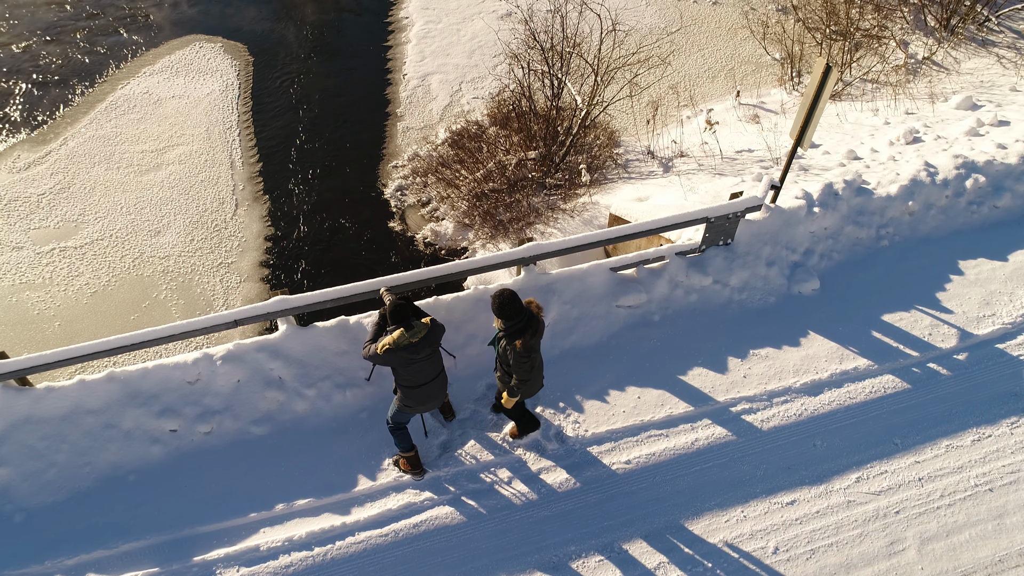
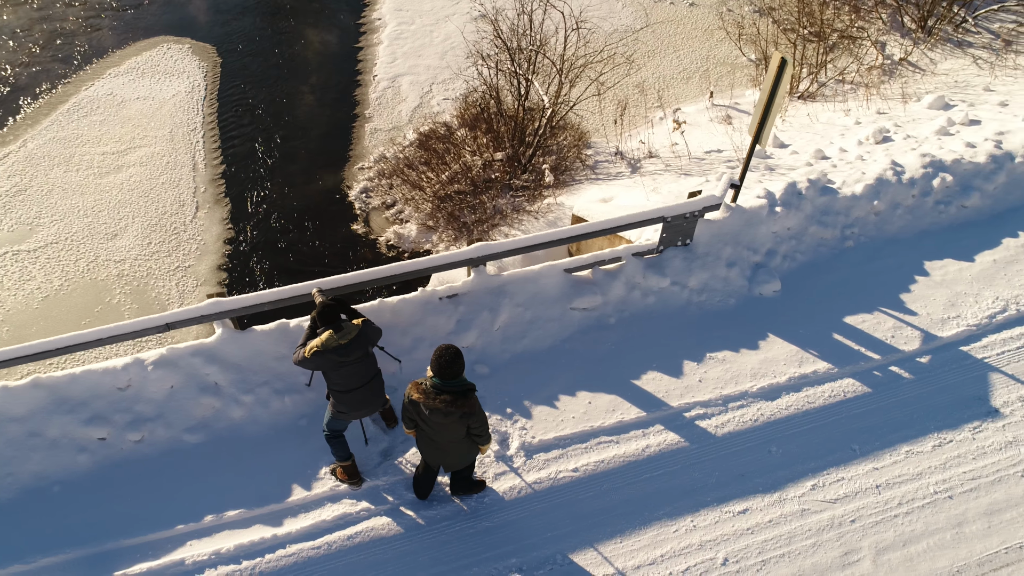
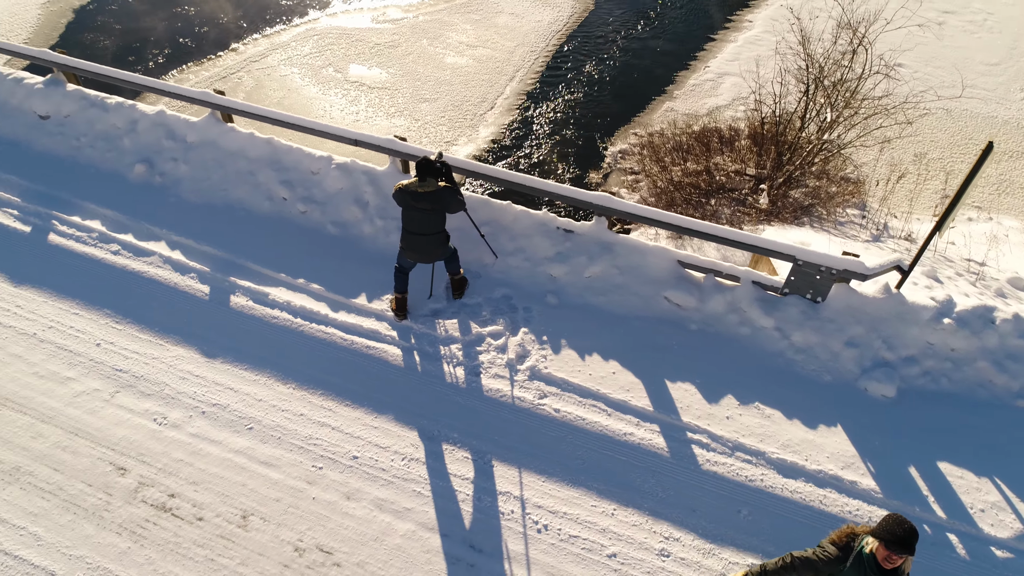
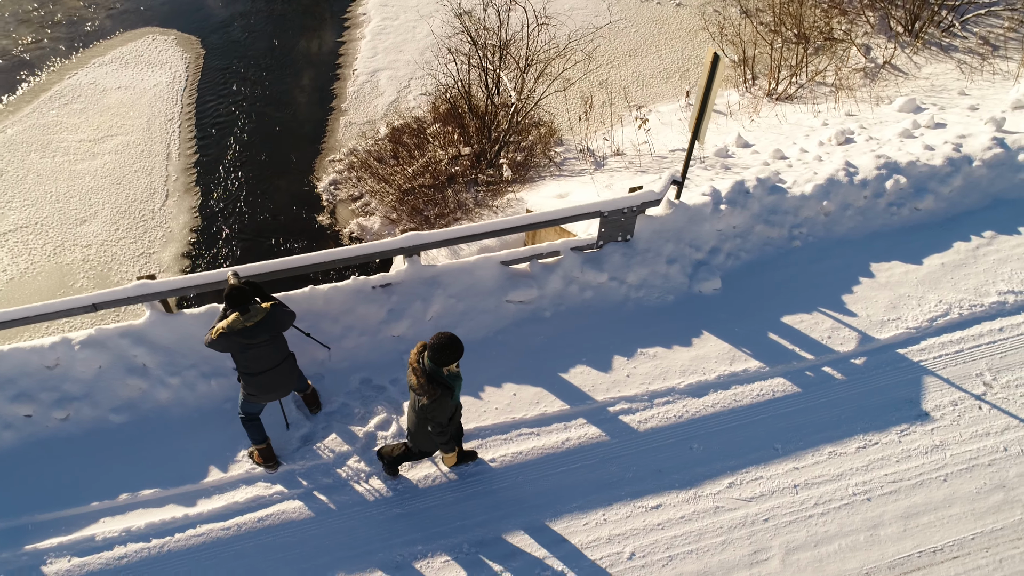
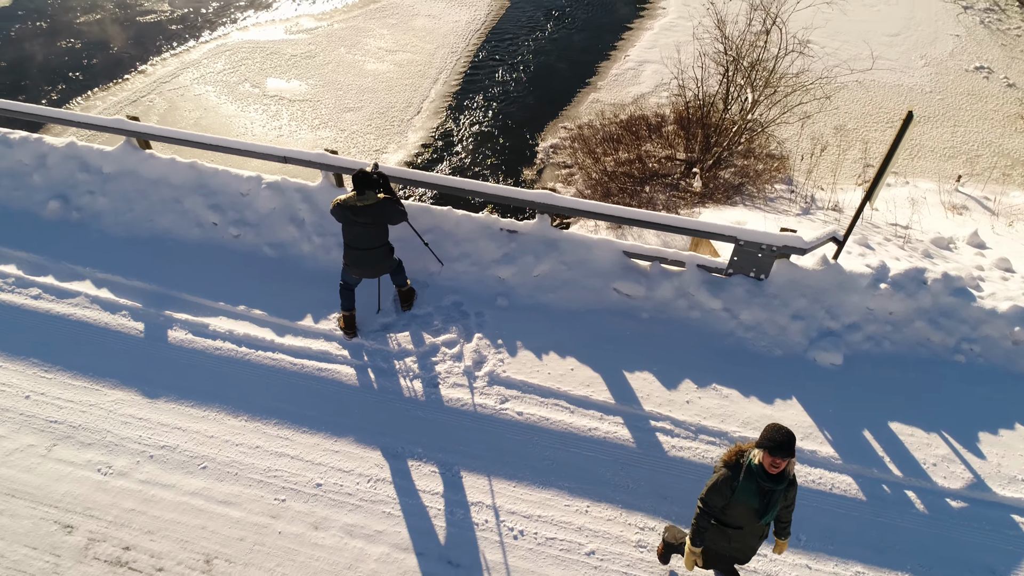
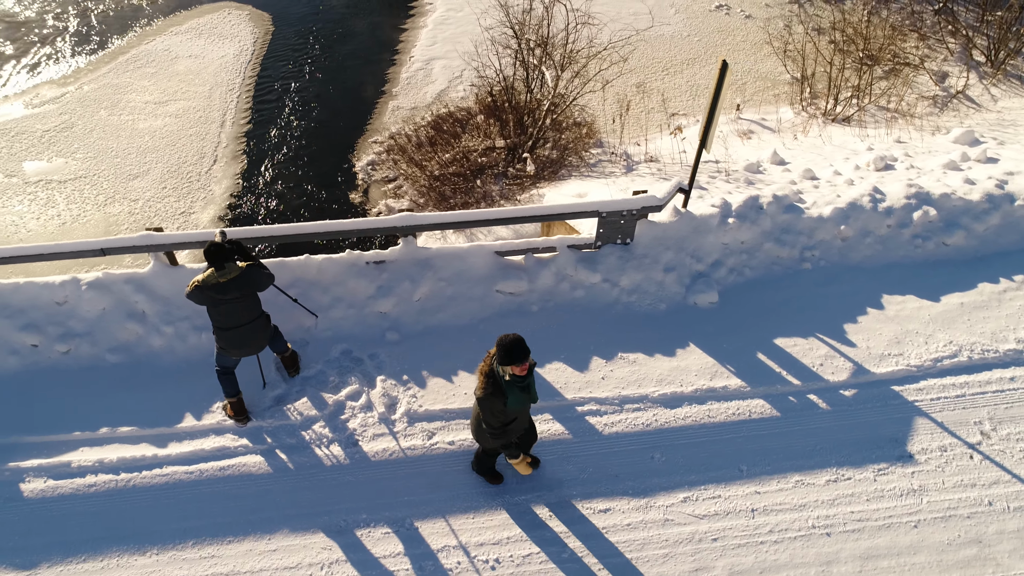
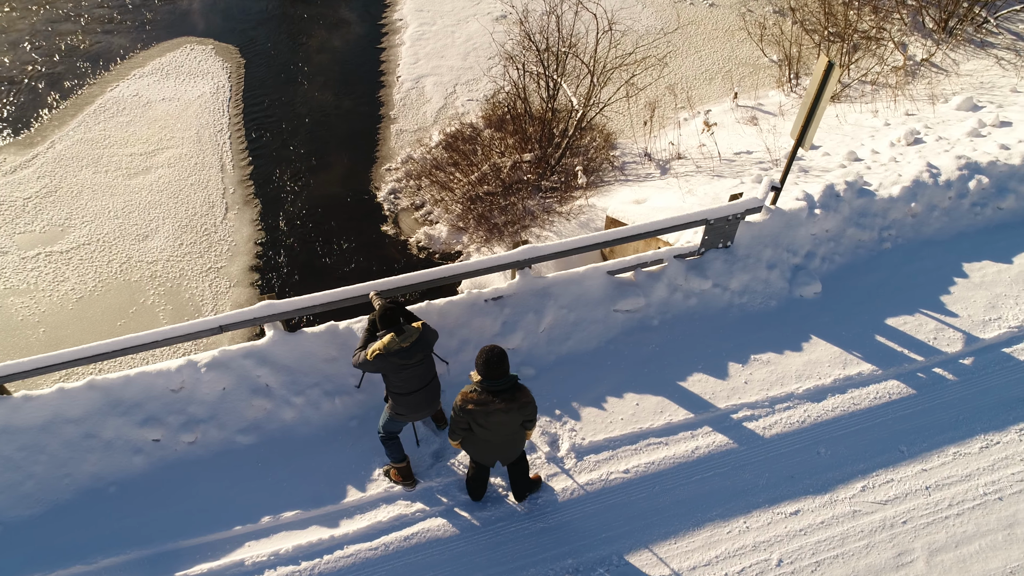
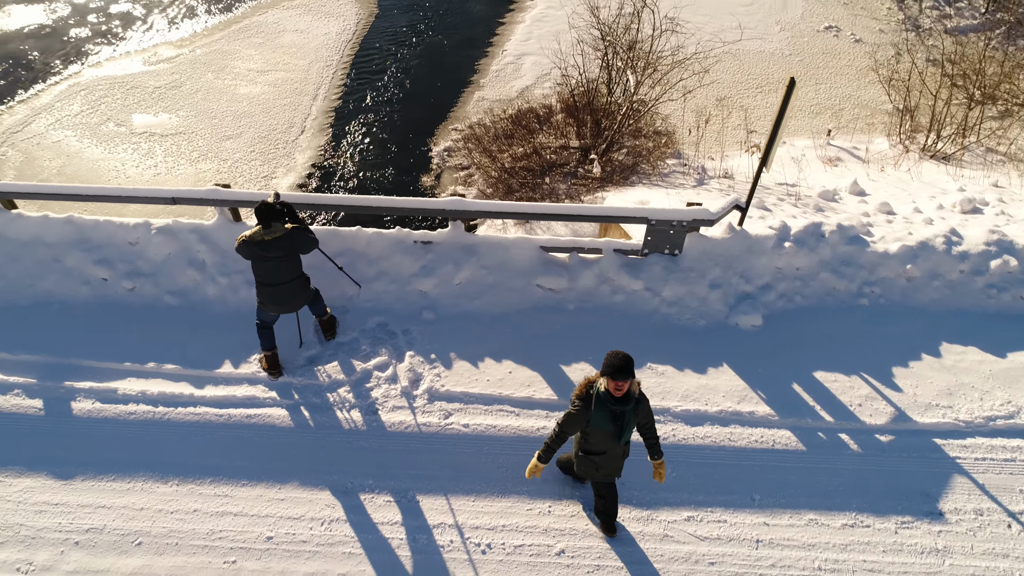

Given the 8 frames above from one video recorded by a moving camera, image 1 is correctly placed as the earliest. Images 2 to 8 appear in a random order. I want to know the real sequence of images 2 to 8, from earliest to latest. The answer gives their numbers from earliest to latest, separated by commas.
7, 2, 4, 6, 8, 5, 3
